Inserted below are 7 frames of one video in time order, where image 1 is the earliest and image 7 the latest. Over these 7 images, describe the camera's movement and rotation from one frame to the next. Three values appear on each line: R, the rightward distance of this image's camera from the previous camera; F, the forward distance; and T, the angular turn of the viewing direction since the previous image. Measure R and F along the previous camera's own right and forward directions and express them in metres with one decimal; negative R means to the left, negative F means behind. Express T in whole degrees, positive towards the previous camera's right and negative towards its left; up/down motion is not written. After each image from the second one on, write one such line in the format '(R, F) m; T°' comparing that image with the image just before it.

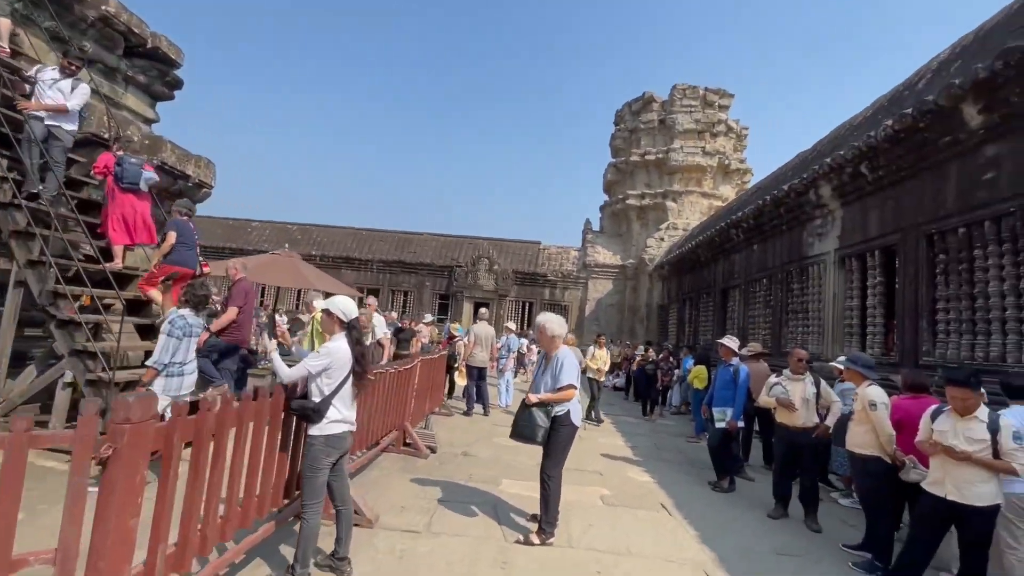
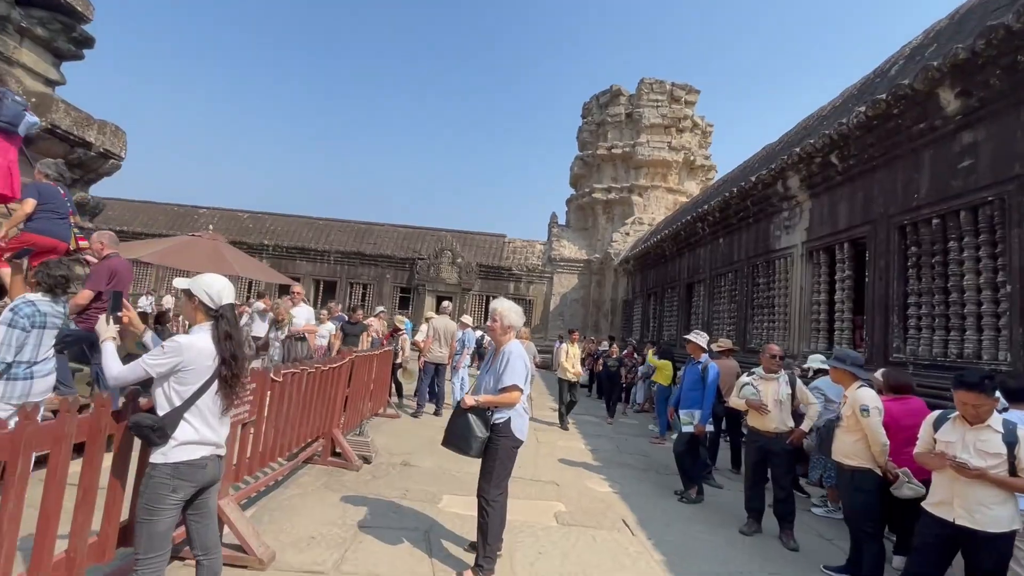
(+0.2, +0.6) m; +4°
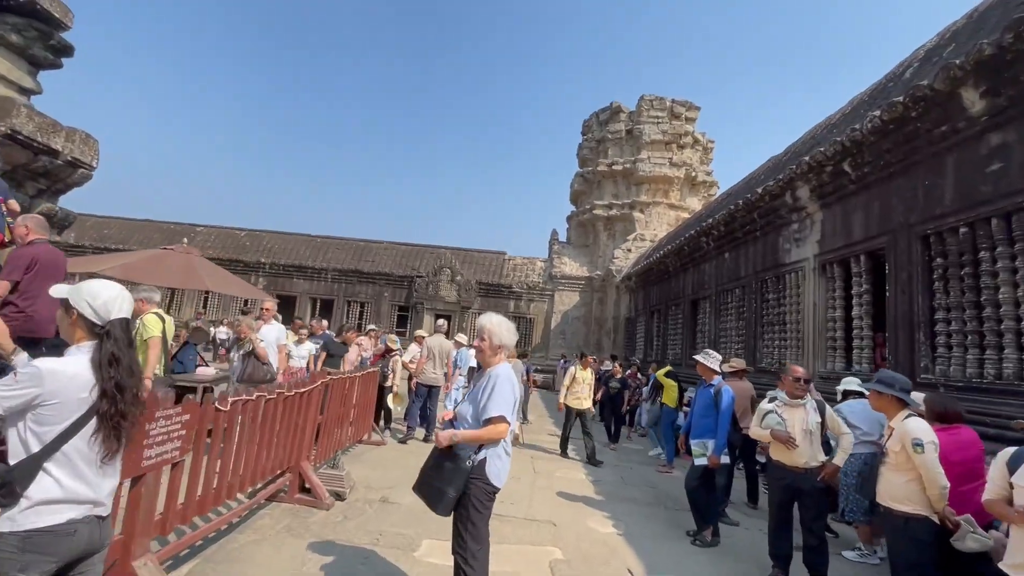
(+0.1, +0.4) m; 0°
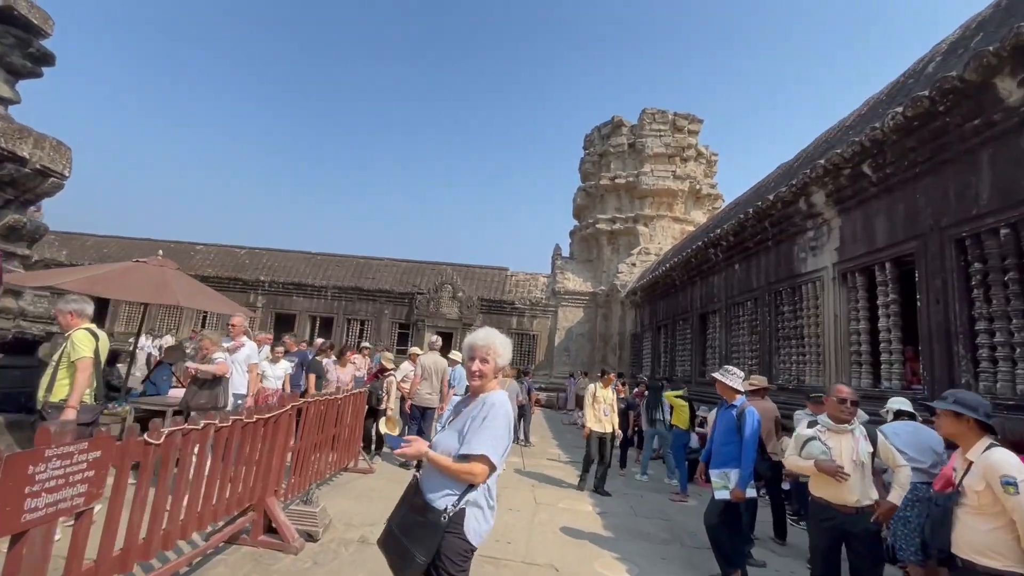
(+0.1, +0.4) m; 0°
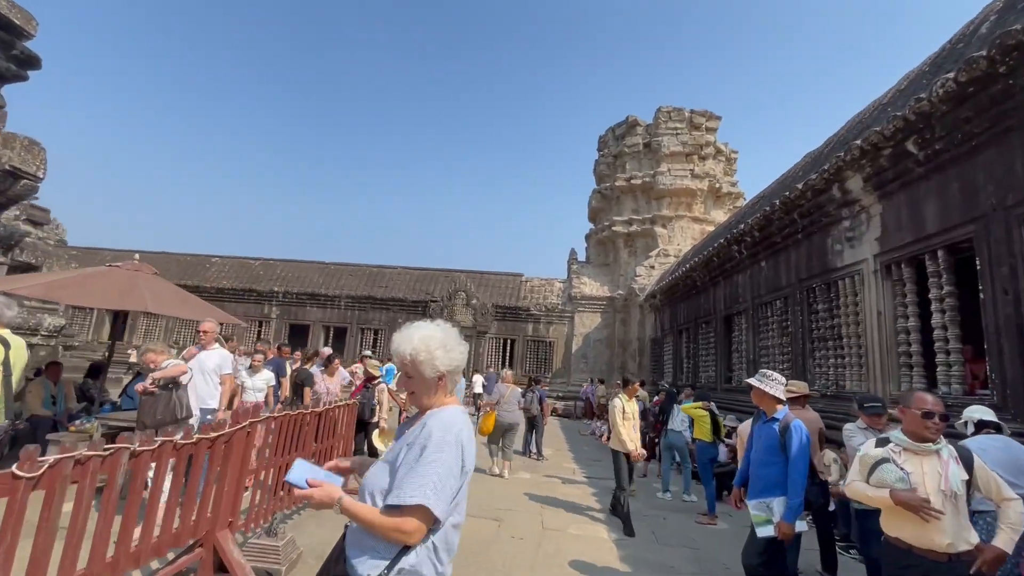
(+0.2, +0.5) m; -2°
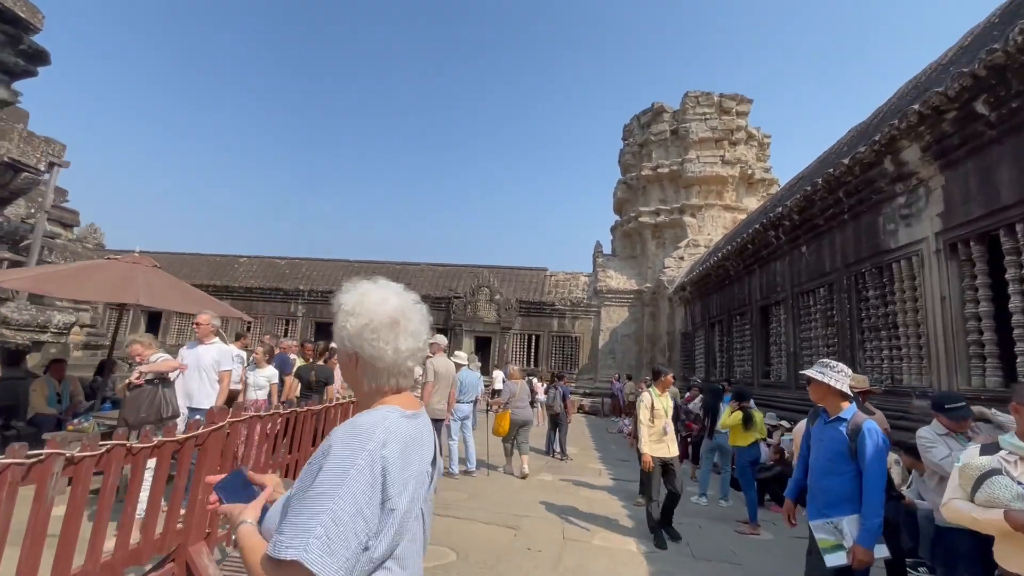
(+0.1, +0.4) m; -3°
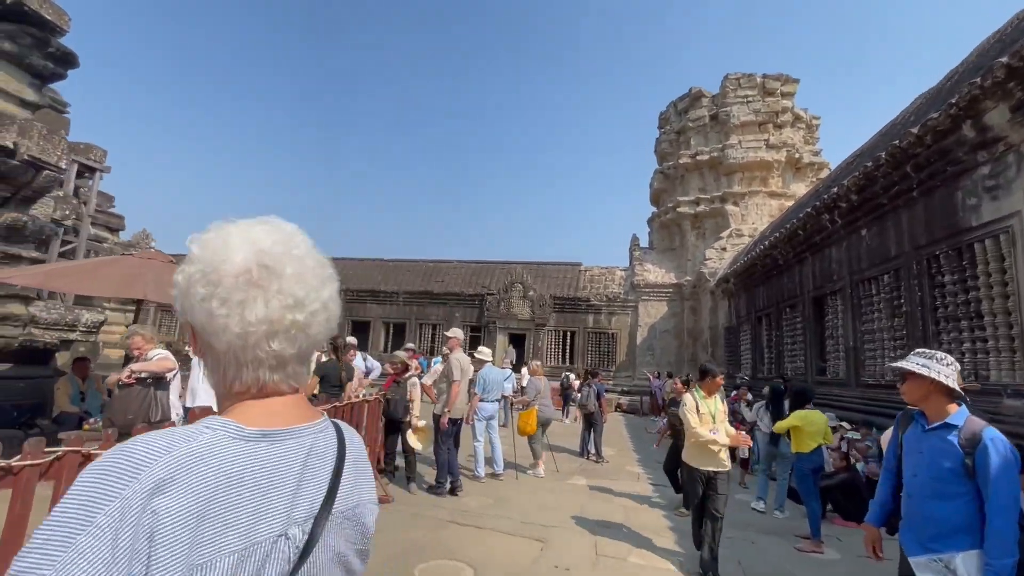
(+0.1, +0.4) m; -4°
